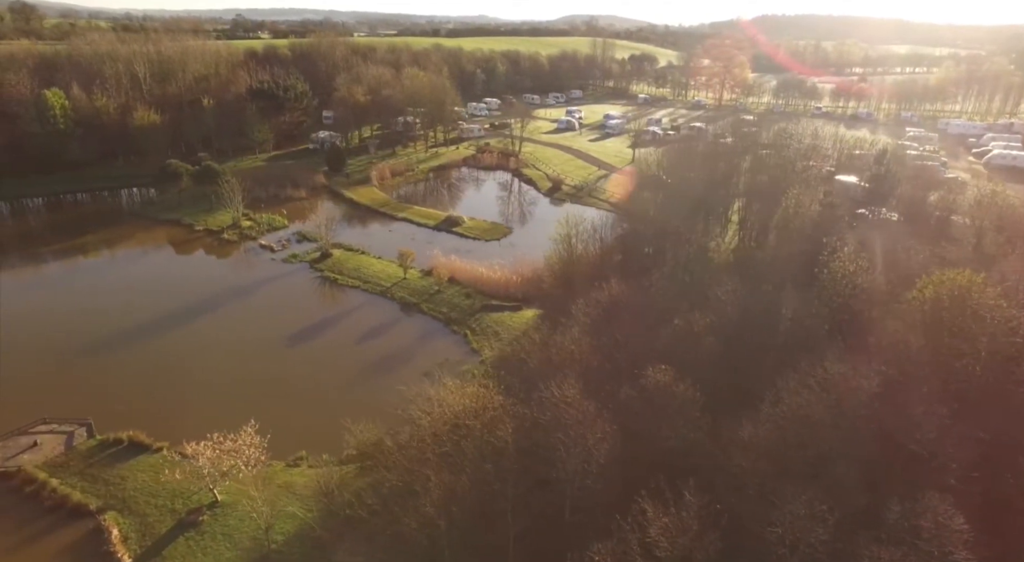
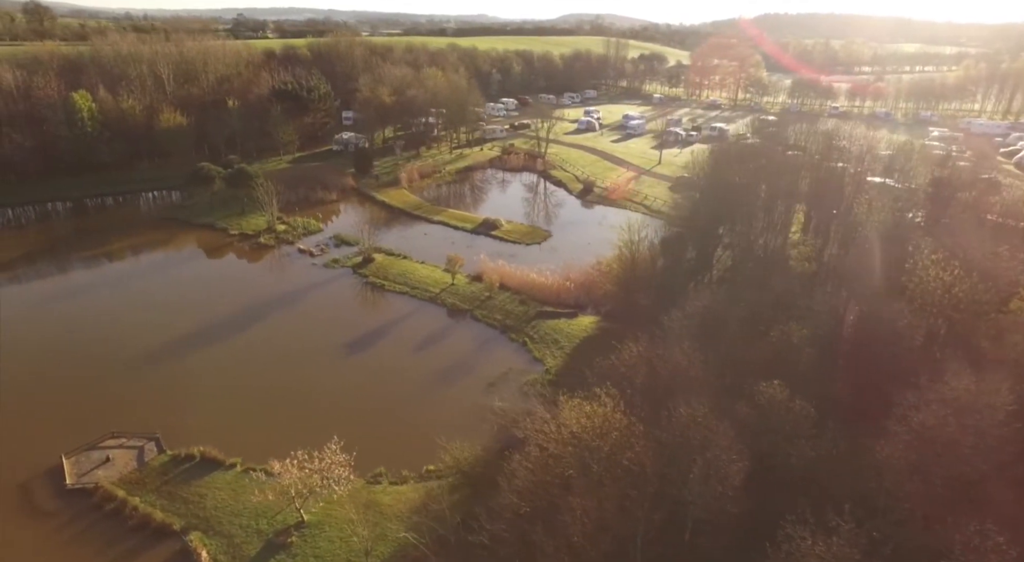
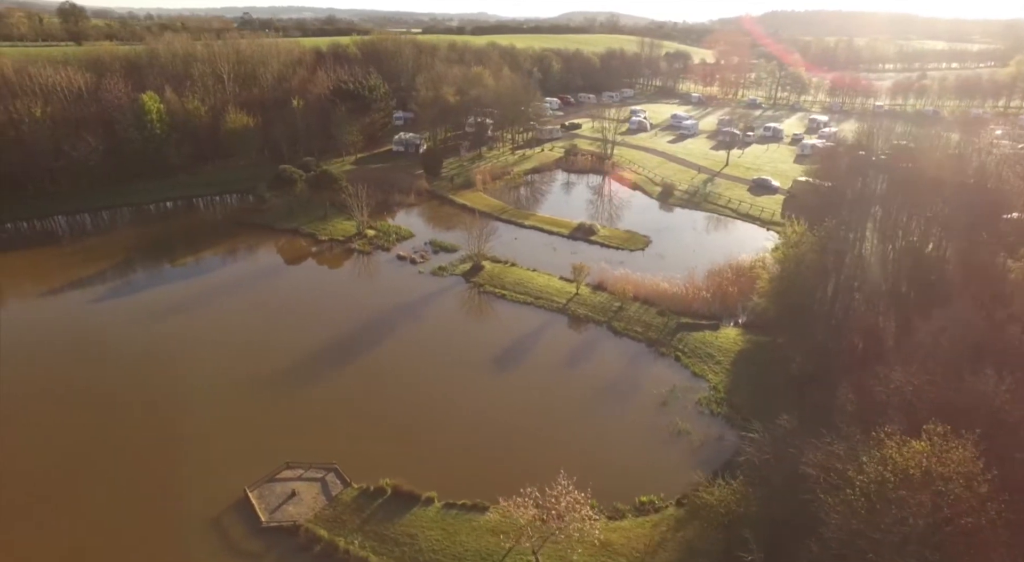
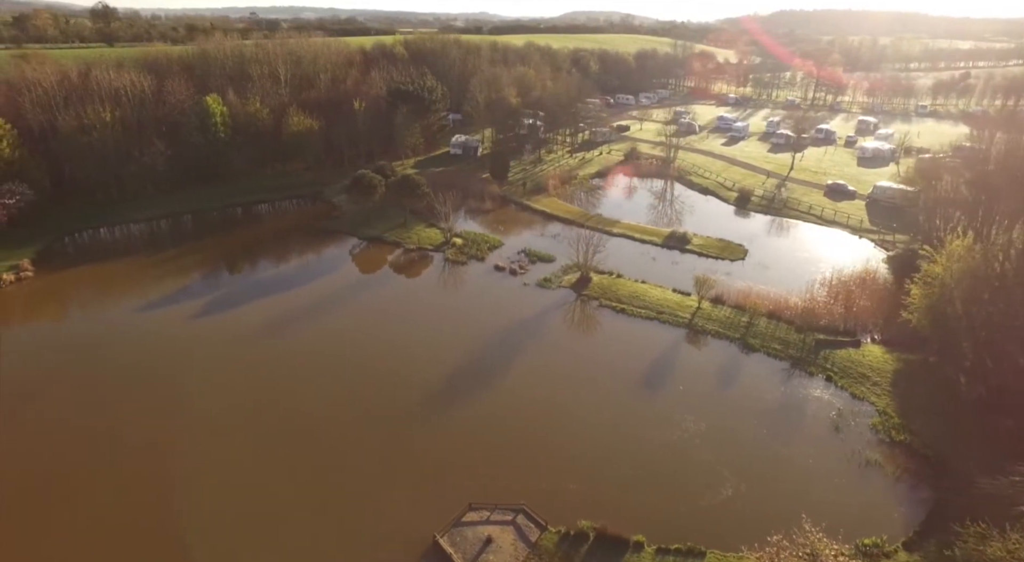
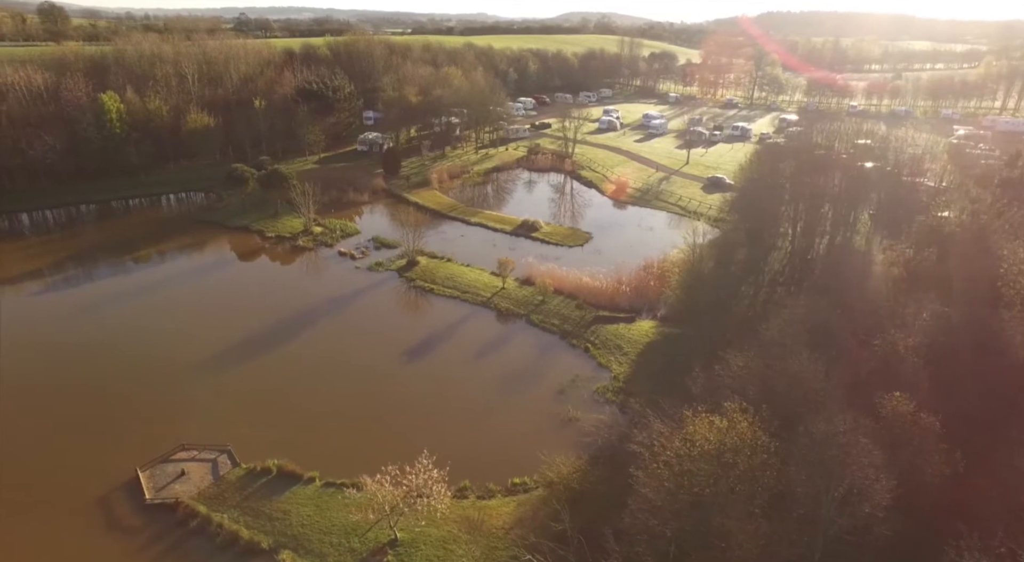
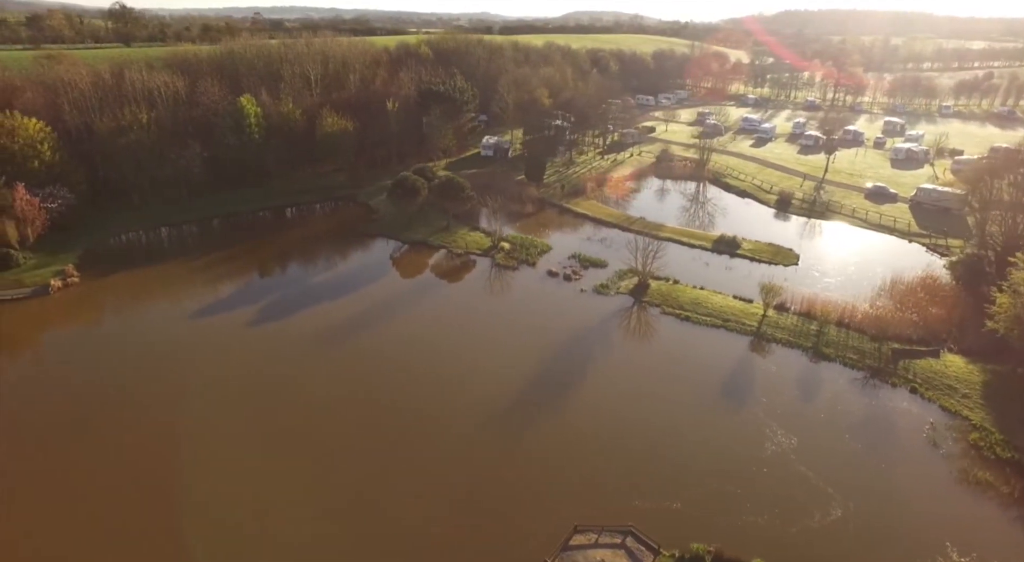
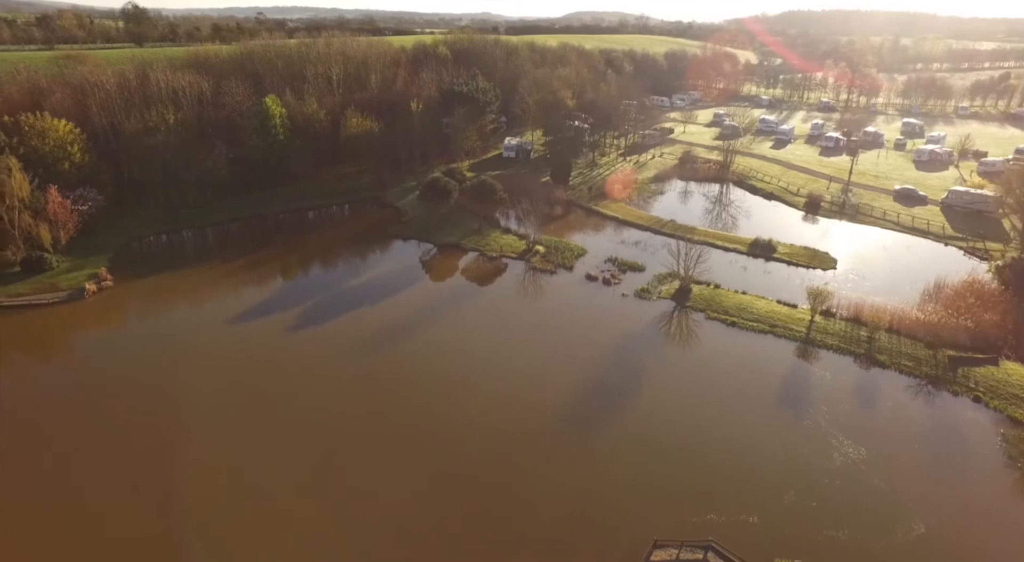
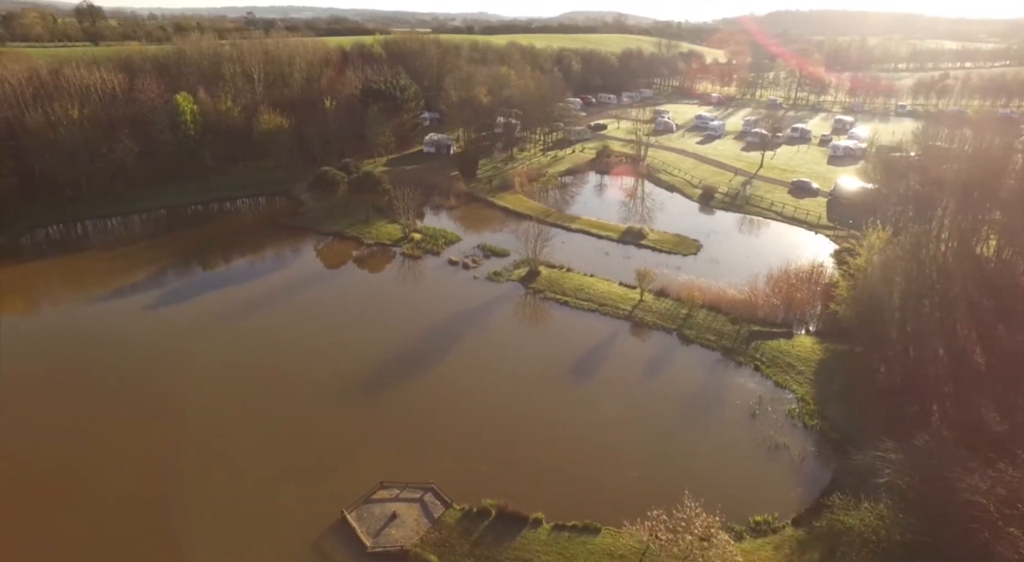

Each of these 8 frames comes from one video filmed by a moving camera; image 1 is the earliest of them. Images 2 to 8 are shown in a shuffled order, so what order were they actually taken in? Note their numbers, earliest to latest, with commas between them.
2, 5, 3, 8, 4, 6, 7
